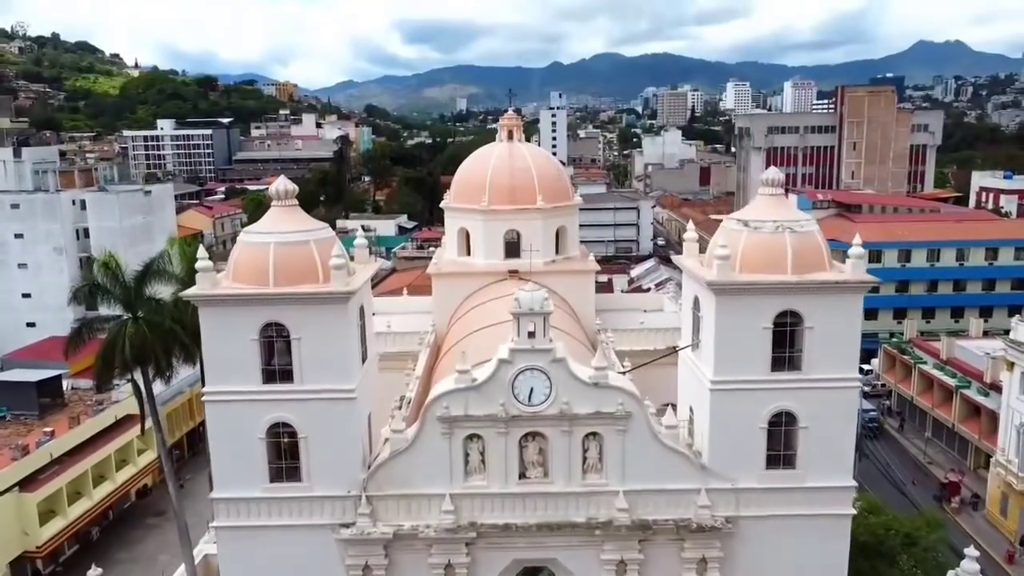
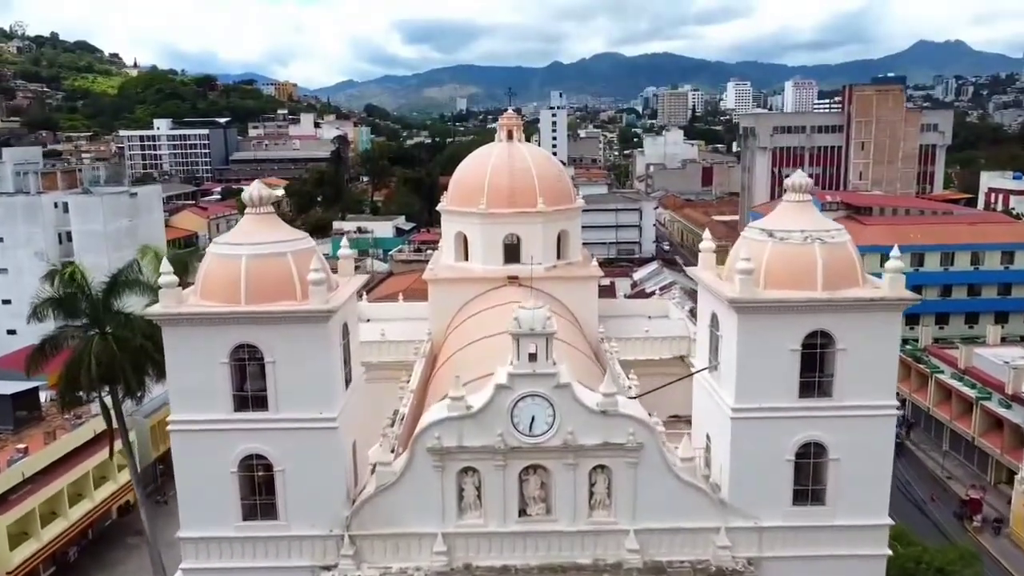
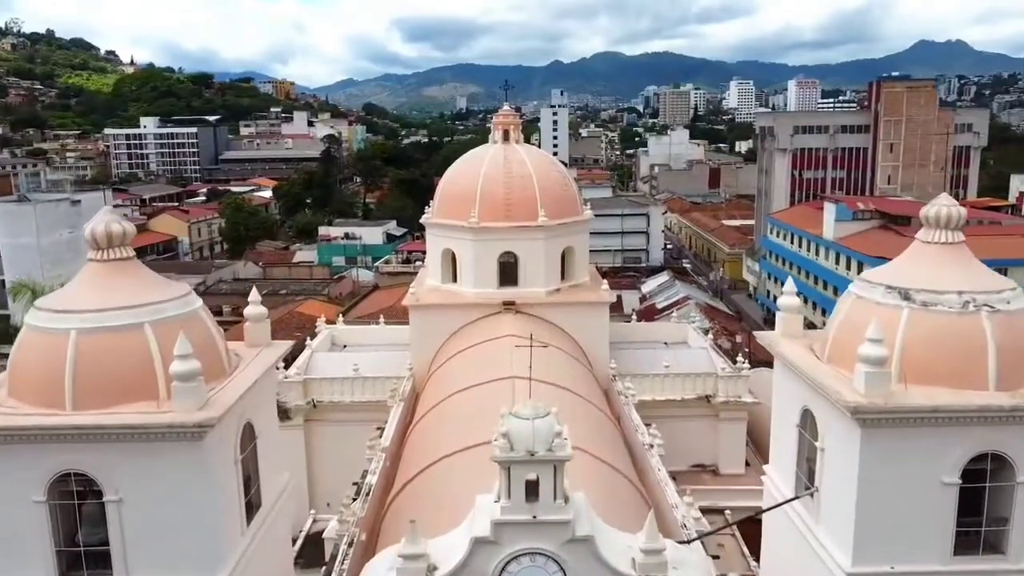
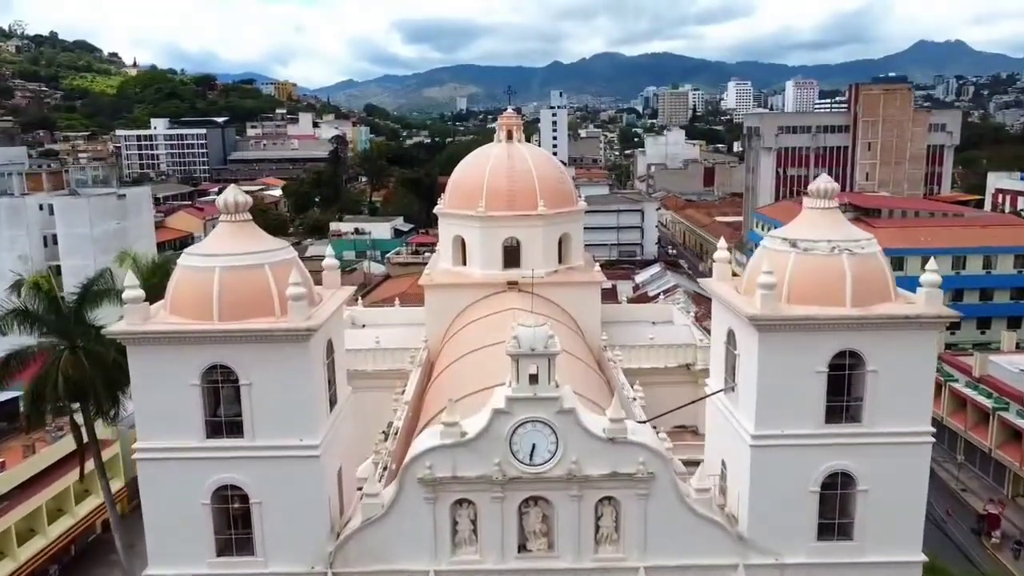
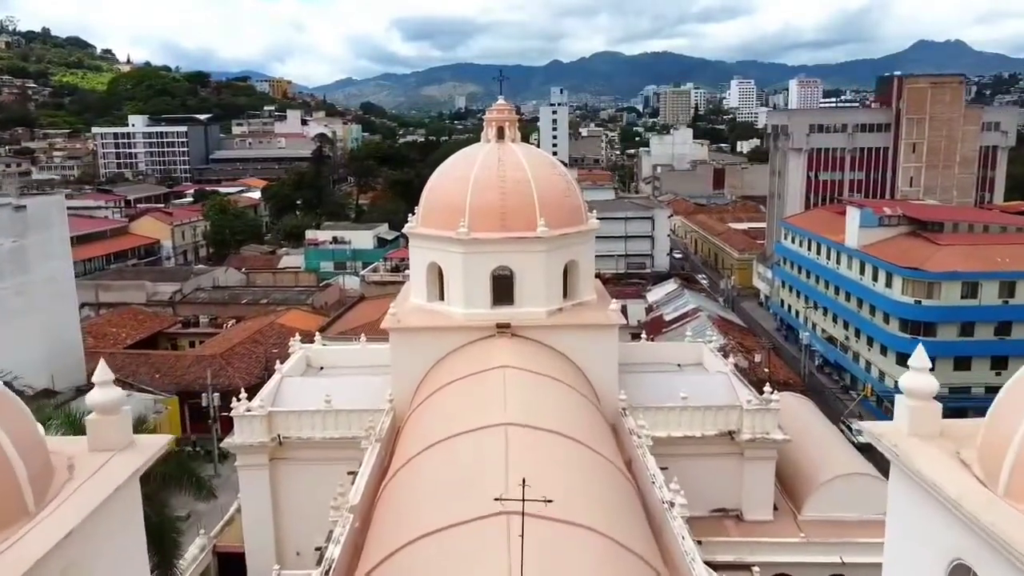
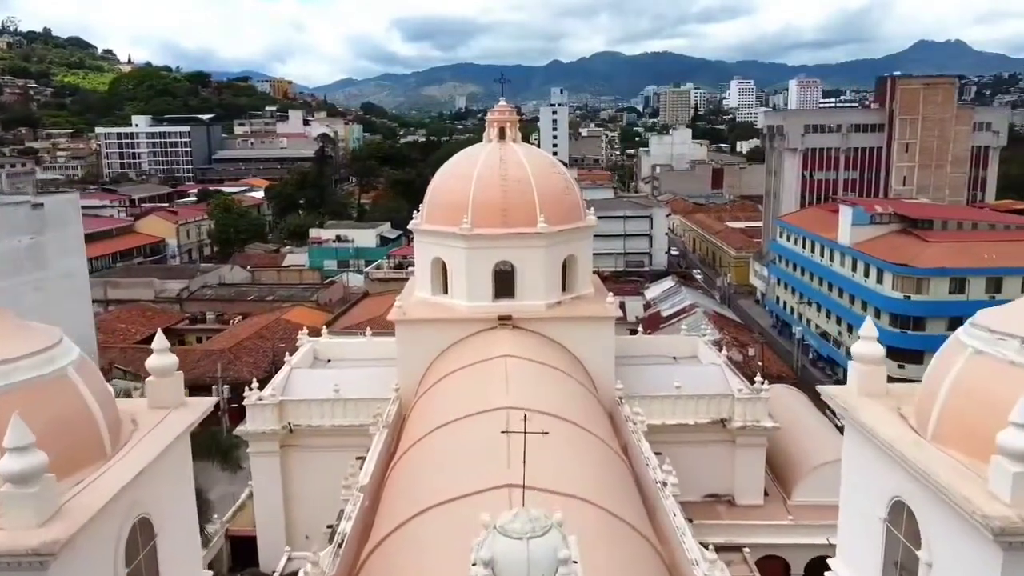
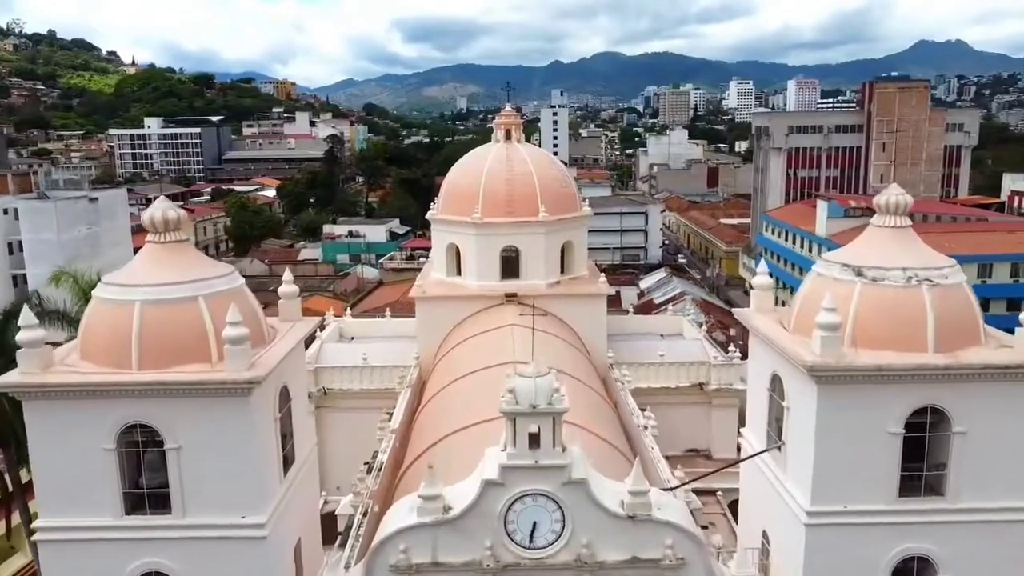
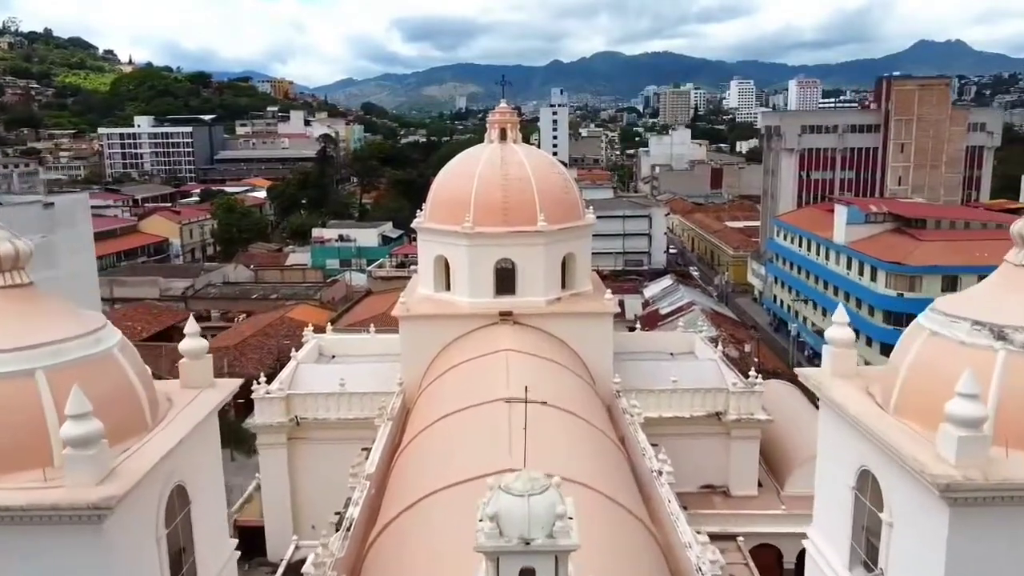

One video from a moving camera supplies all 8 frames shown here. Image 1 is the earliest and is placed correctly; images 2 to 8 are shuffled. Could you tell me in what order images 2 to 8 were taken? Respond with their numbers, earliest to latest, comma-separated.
2, 4, 7, 3, 8, 6, 5
